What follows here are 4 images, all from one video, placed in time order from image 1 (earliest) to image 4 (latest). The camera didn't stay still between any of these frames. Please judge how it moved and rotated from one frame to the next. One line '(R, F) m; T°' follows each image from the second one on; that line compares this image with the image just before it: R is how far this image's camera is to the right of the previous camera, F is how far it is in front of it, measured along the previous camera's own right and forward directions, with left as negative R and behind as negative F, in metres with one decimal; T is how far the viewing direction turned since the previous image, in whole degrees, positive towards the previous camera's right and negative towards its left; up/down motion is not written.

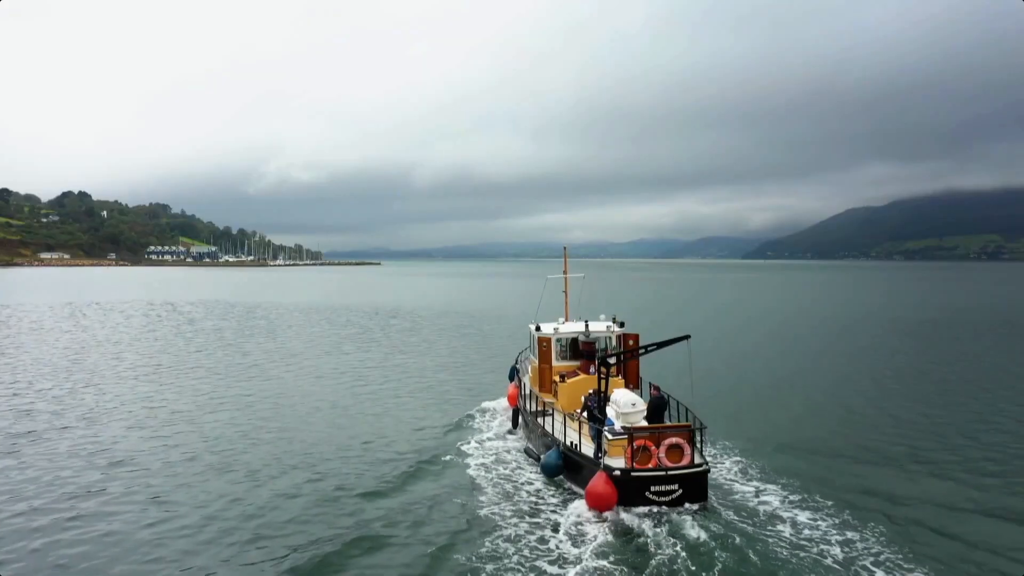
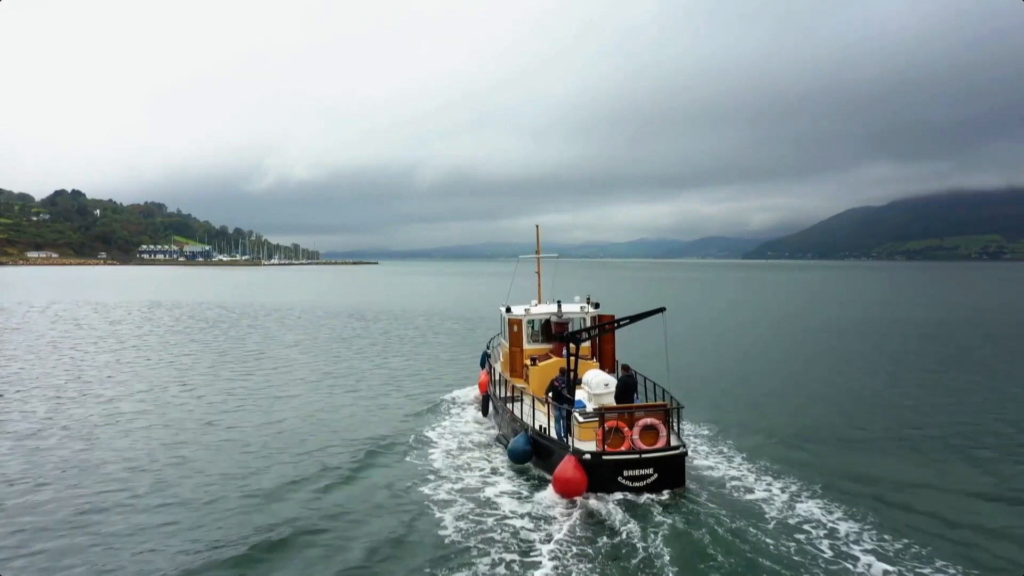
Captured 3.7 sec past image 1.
(+1.0, +1.6) m; 0°
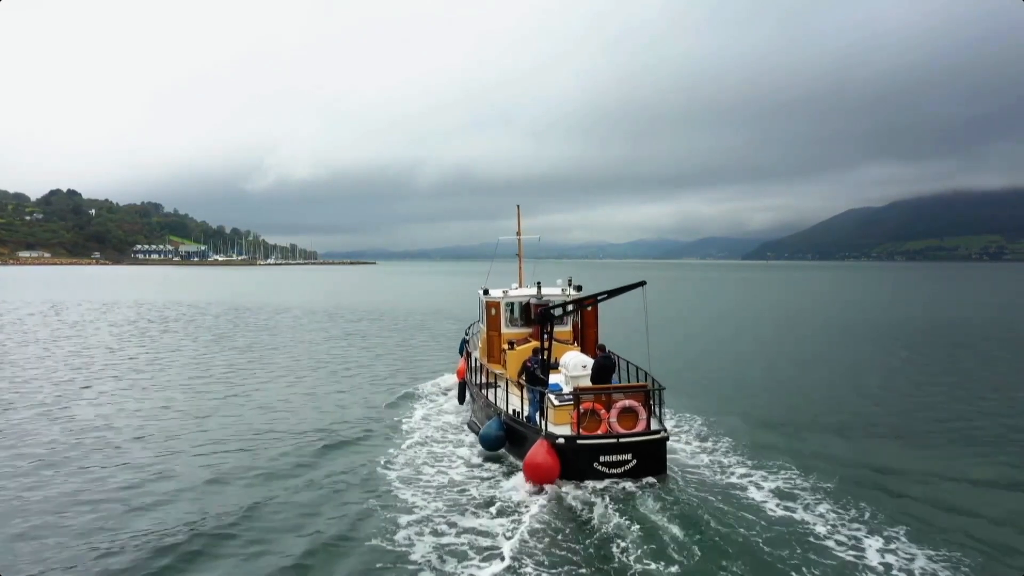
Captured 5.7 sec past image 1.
(+0.6, +0.9) m; 0°
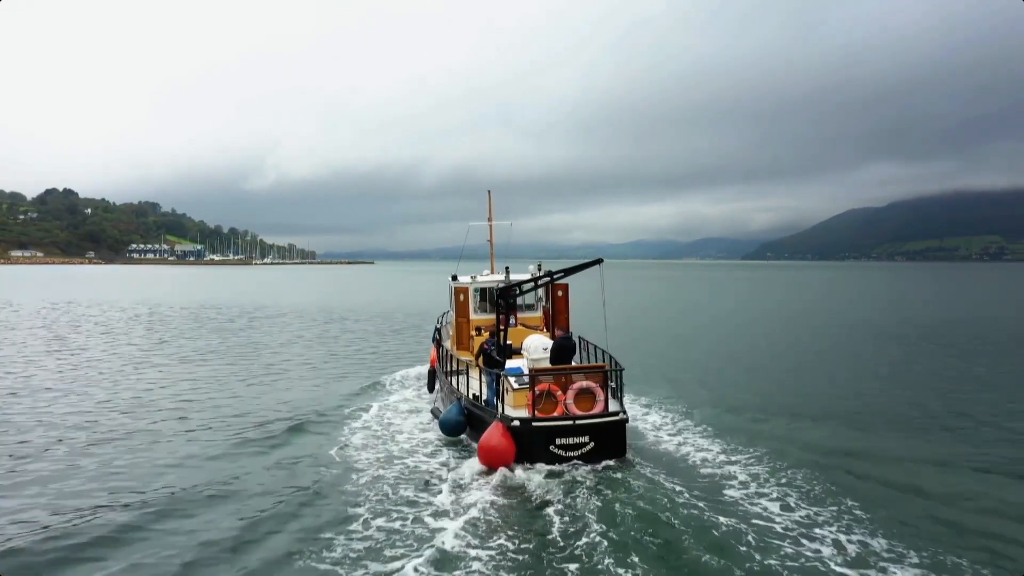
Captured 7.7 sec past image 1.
(+0.9, +0.3) m; 0°
